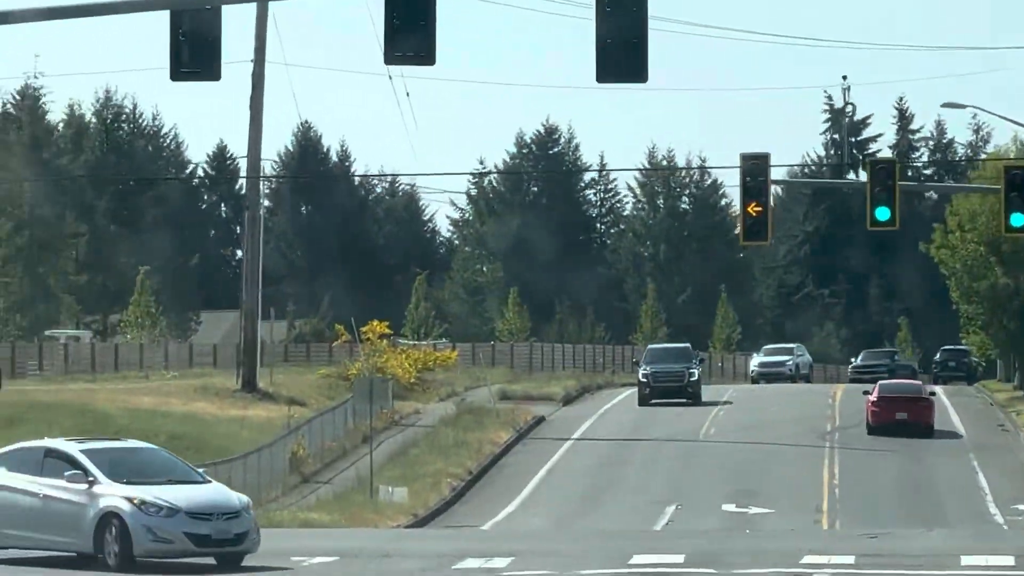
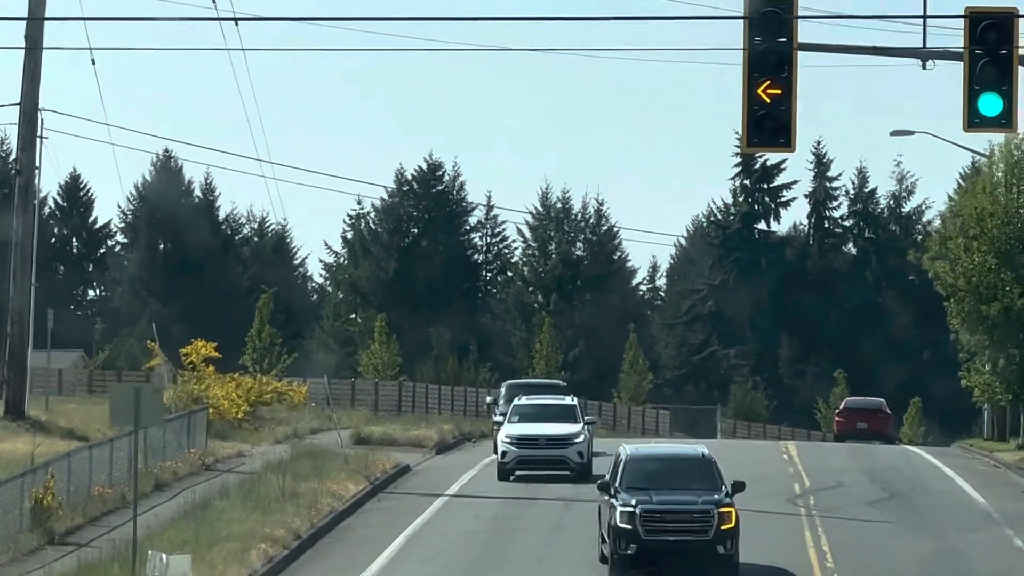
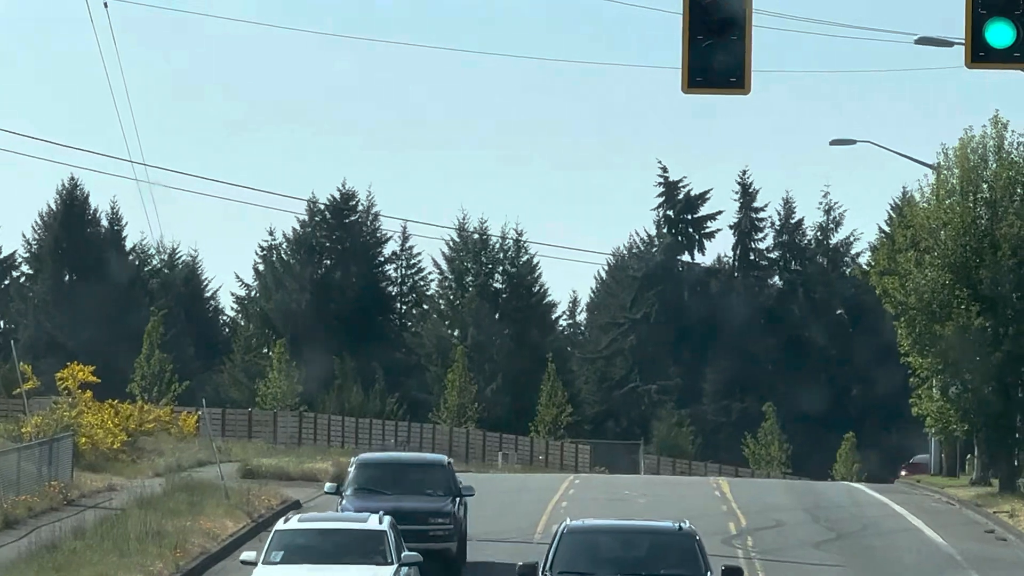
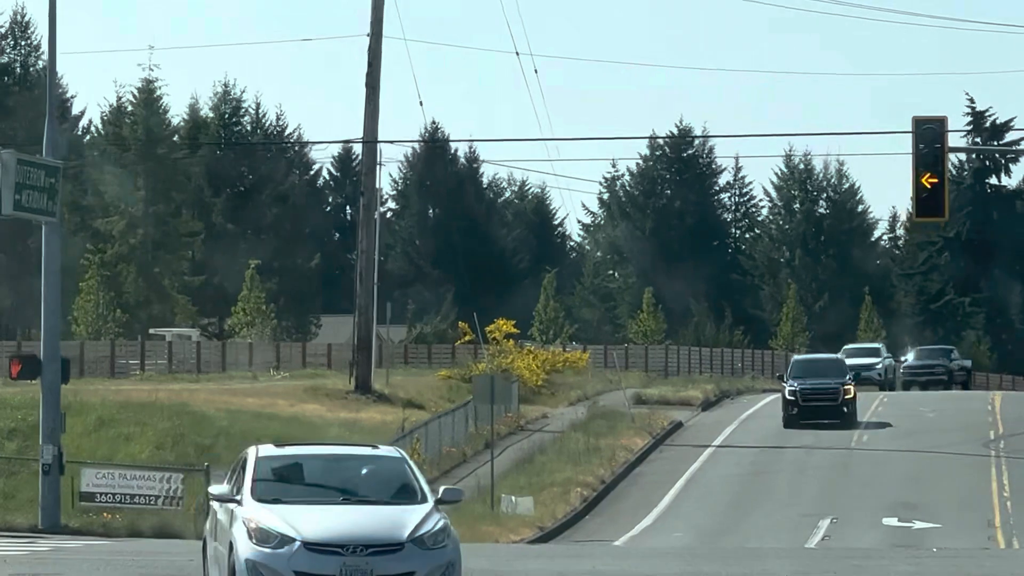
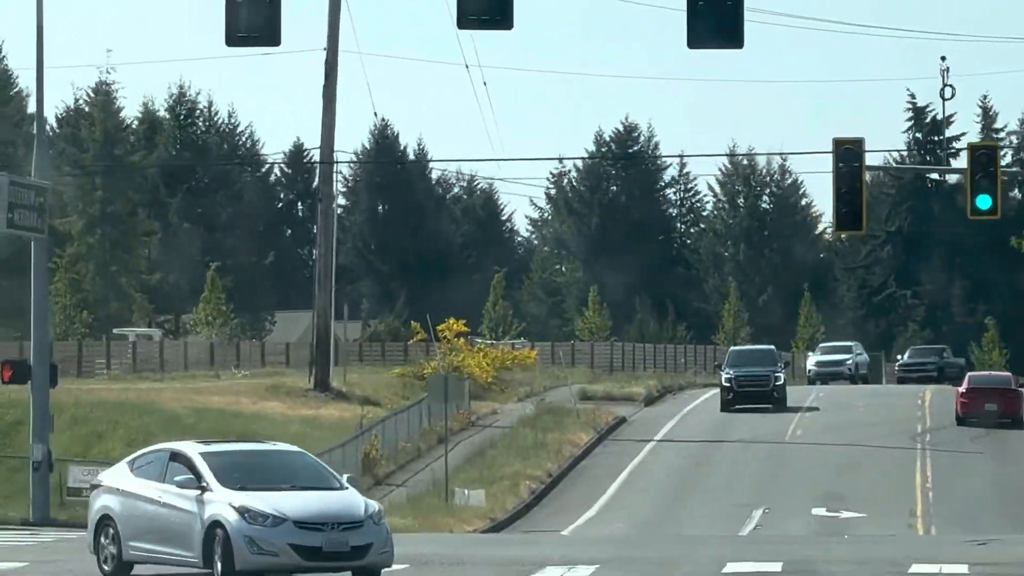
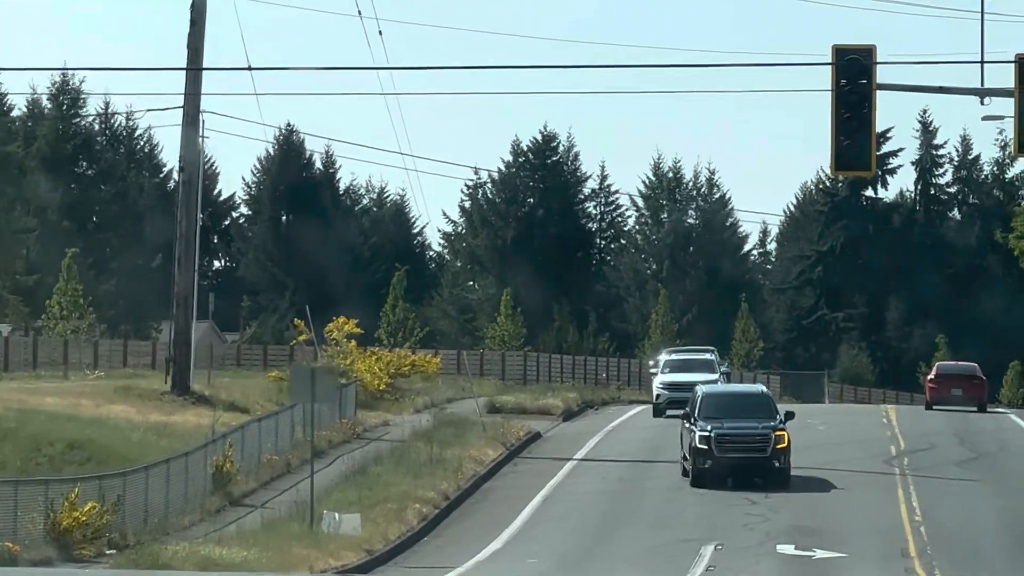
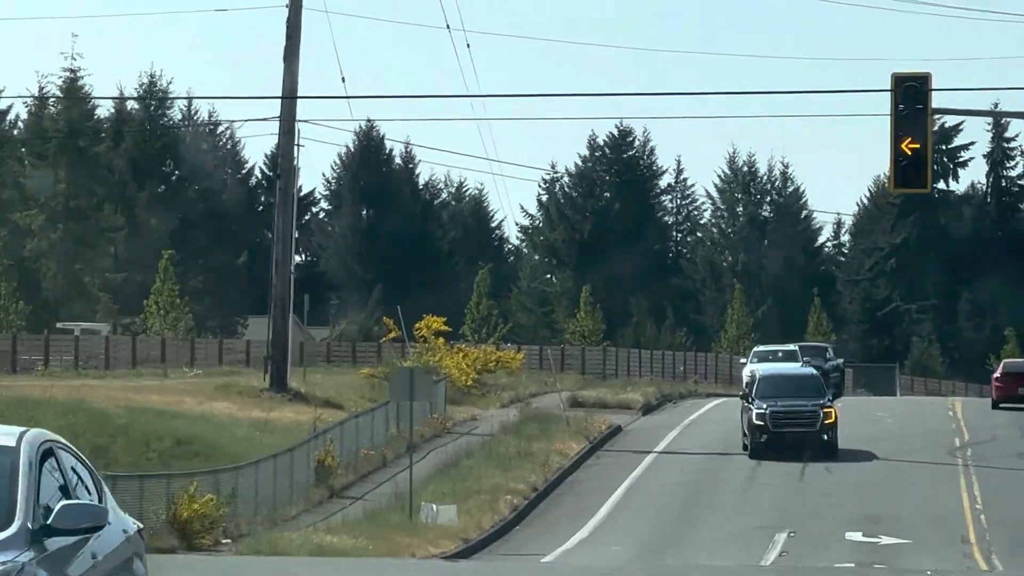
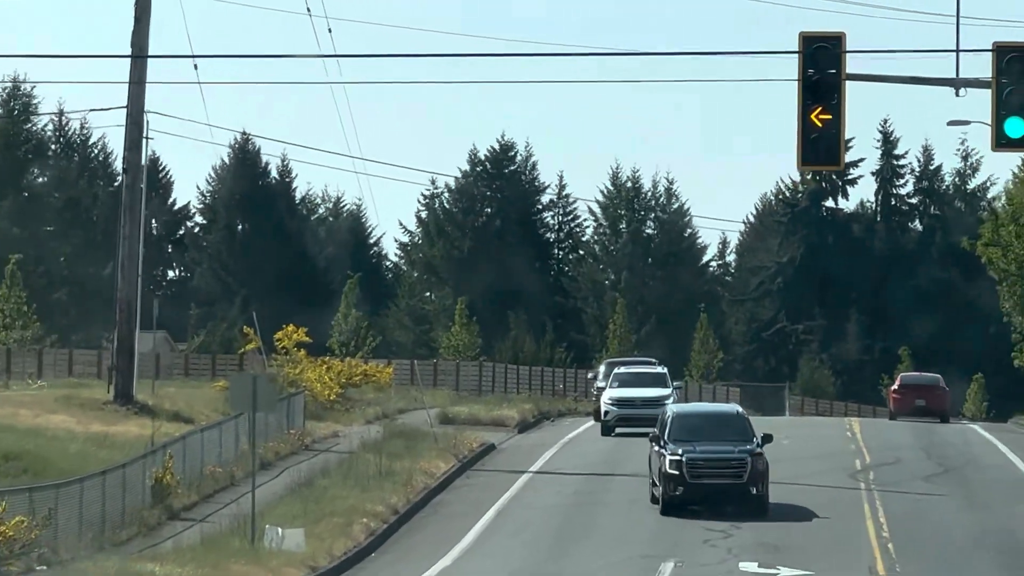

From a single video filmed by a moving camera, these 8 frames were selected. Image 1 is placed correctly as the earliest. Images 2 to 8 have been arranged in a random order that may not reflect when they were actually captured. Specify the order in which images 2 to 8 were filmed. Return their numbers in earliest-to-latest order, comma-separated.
5, 4, 7, 6, 8, 2, 3
